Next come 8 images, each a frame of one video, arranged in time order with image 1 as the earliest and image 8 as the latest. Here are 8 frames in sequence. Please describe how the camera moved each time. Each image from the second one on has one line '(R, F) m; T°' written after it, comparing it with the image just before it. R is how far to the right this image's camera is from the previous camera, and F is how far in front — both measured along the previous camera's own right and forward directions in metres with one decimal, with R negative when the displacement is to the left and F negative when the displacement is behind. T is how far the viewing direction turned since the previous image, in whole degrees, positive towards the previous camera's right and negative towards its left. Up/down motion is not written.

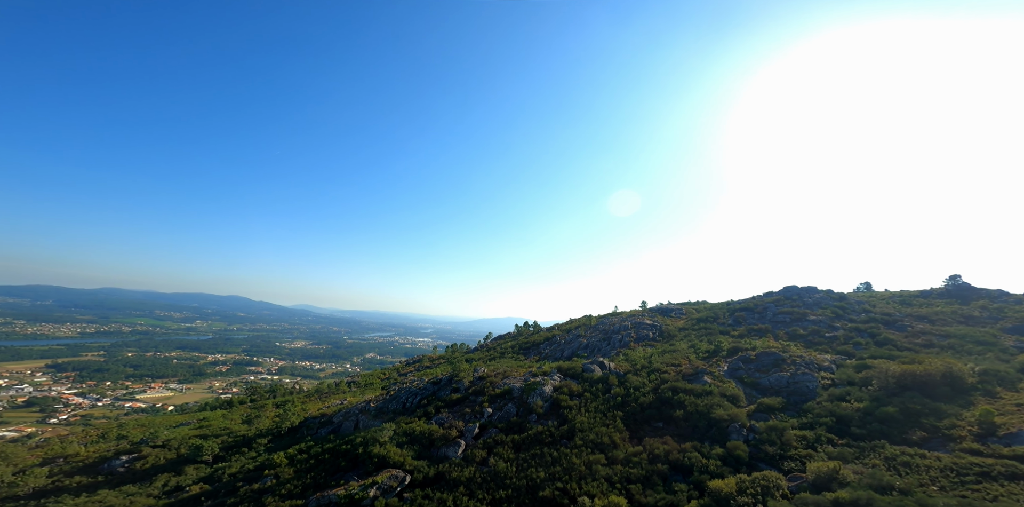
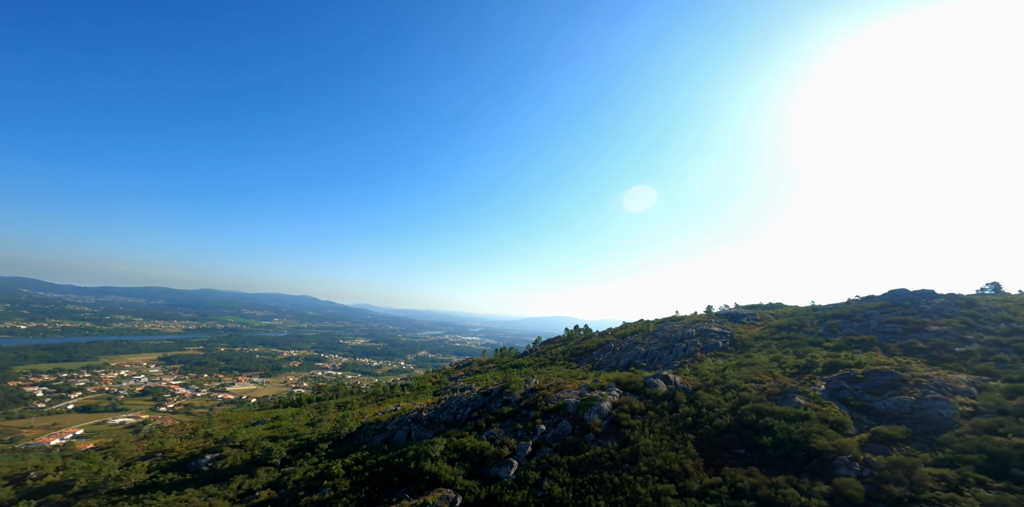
(0.0, +1.0) m; -6°
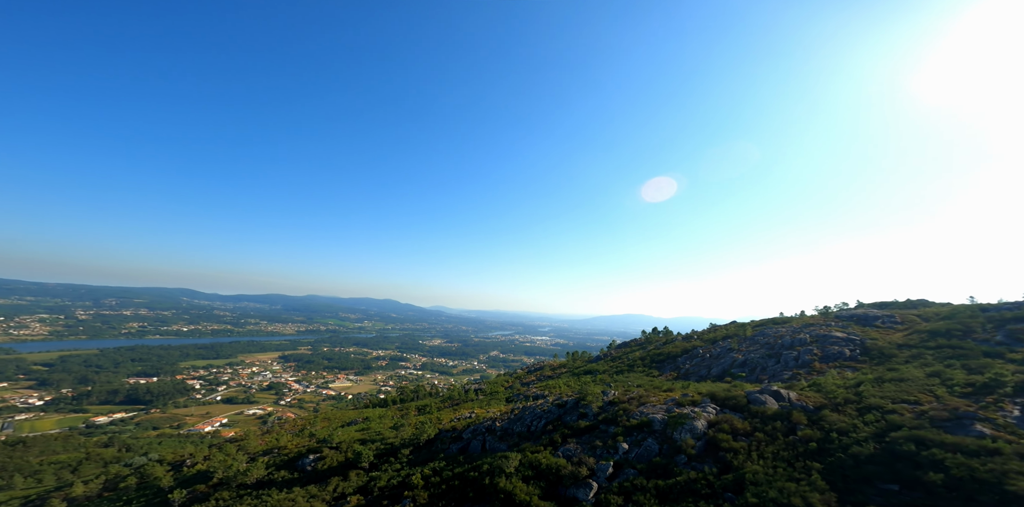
(0.0, +1.0) m; -9°
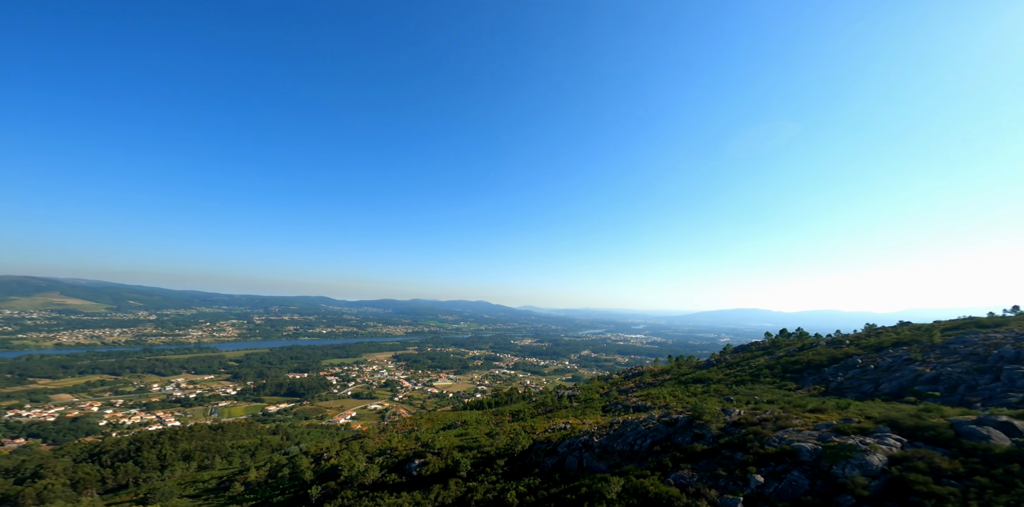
(0.0, +1.4) m; -11°
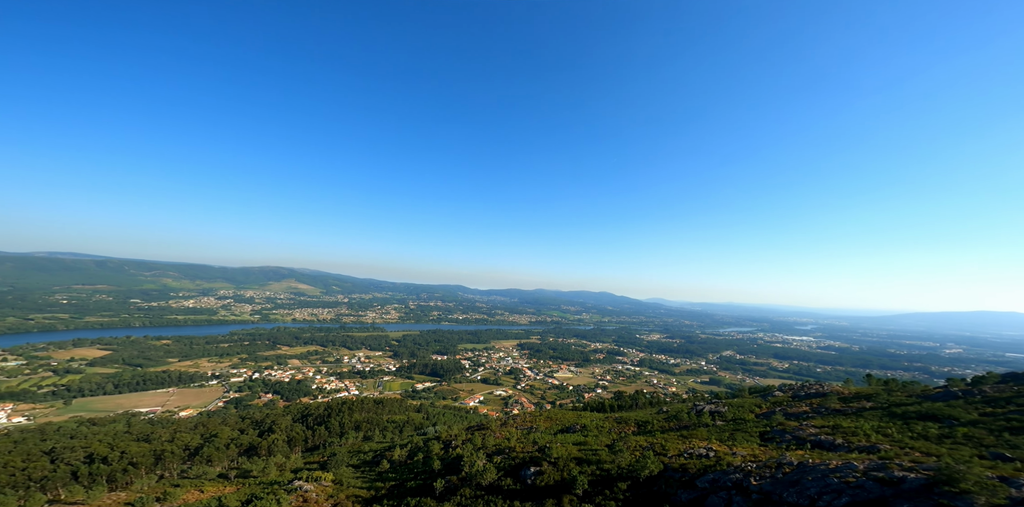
(+0.1, +2.7) m; -17°
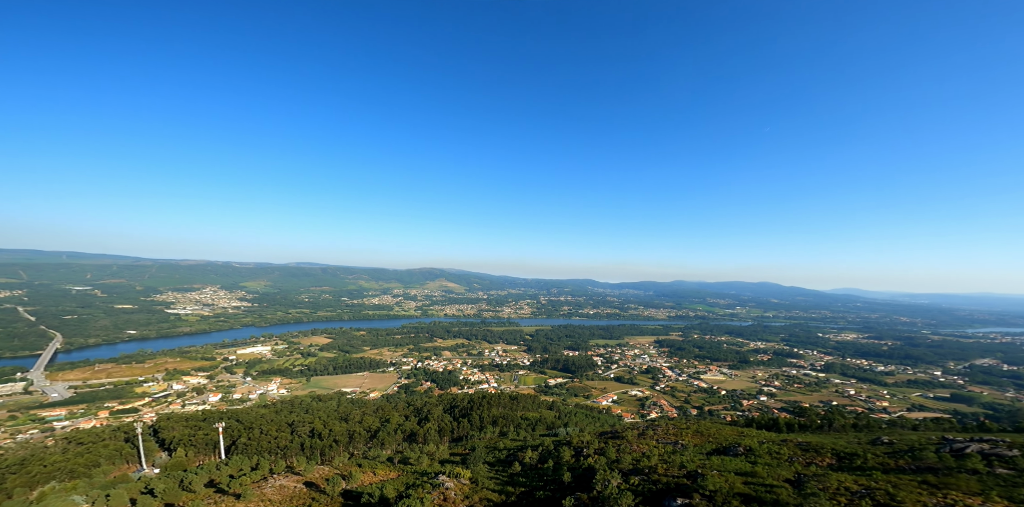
(+0.1, +3.2) m; -18°
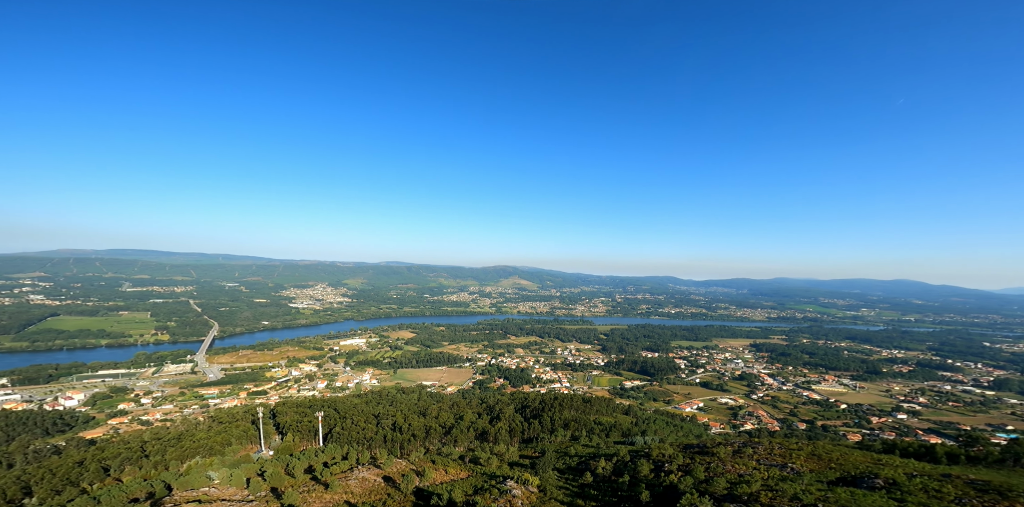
(+0.3, +2.2) m; -10°
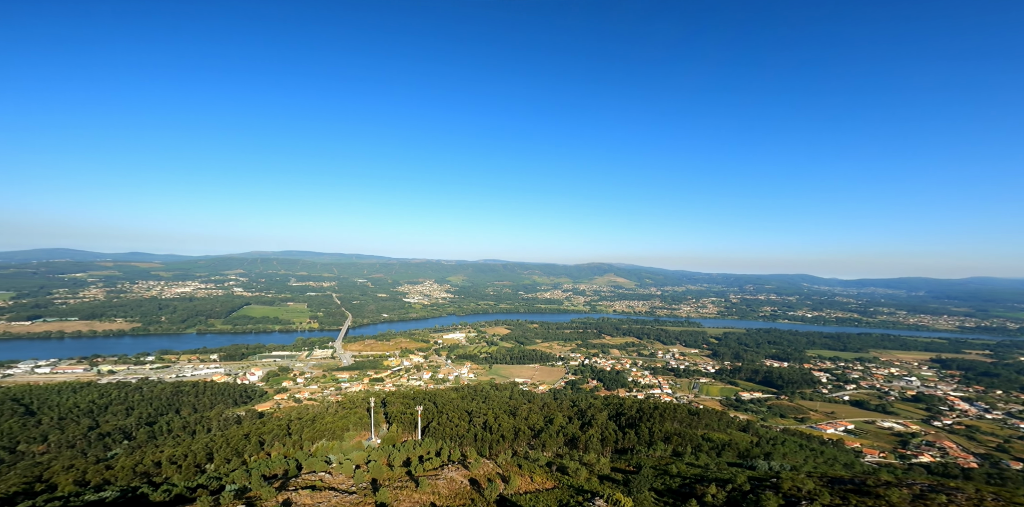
(+0.5, +3.1) m; -13°
